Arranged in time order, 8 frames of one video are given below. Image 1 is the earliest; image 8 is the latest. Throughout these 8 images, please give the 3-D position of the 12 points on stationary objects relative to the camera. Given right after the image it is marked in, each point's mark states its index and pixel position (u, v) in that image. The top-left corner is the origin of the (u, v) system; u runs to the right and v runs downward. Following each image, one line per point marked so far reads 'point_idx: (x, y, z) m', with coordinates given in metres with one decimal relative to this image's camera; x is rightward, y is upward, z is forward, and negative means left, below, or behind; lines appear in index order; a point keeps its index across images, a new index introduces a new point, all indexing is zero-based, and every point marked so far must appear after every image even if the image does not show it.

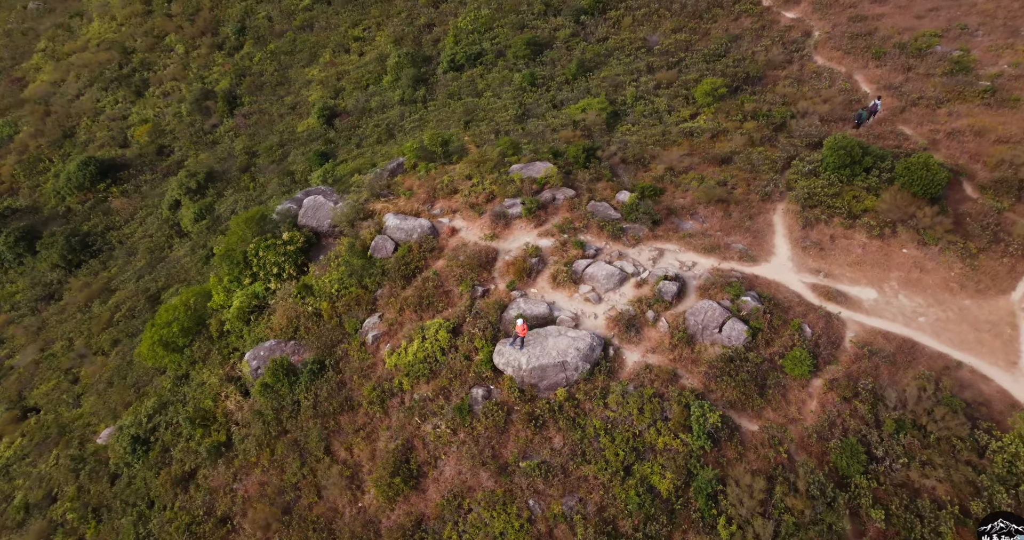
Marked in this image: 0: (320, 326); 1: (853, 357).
0: (-5.7, -1.7, +15.0) m
1: (+10.6, -2.7, +15.4) m
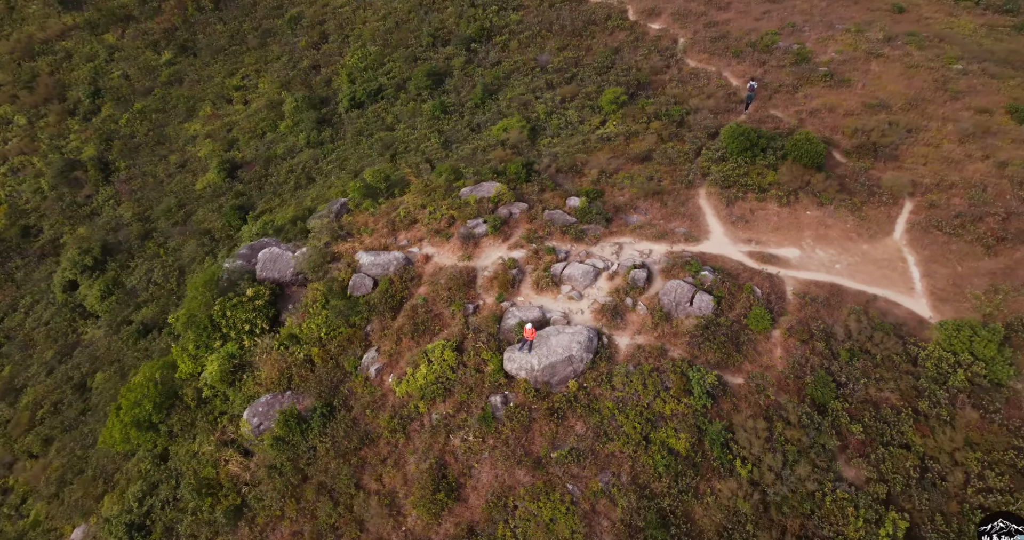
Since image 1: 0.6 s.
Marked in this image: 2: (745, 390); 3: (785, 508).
0: (-5.7, -3.0, +14.5) m
1: (+10.2, -1.3, +17.6) m
2: (+7.9, -4.0, +15.3) m
3: (+8.4, -6.2, +13.6) m
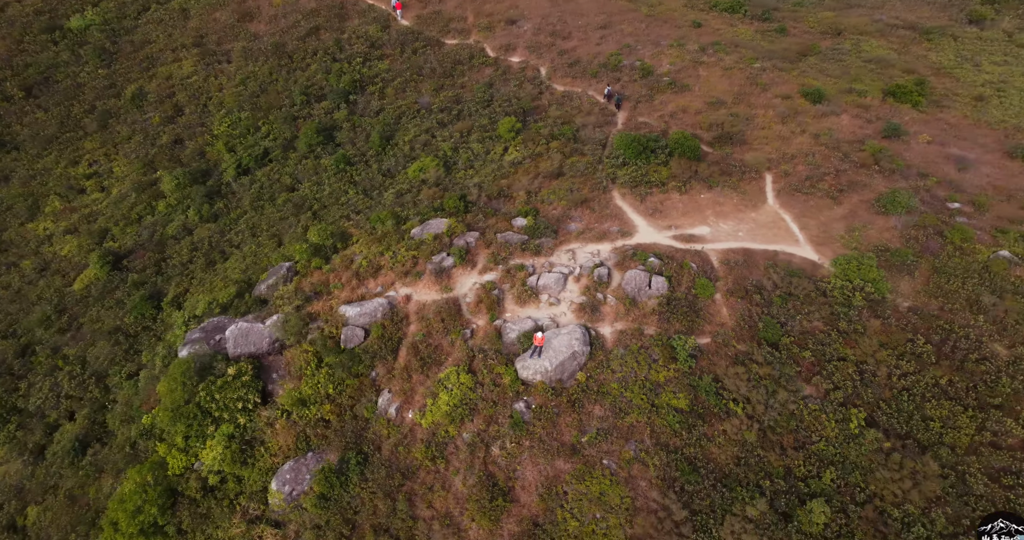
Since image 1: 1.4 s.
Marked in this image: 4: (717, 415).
0: (-5.2, -4.7, +14.2) m
1: (+9.0, 0.0, +20.7) m
2: (+7.9, -2.9, +17.8) m
3: (+9.1, -4.9, +16.1) m
4: (+7.1, -4.9, +15.5) m
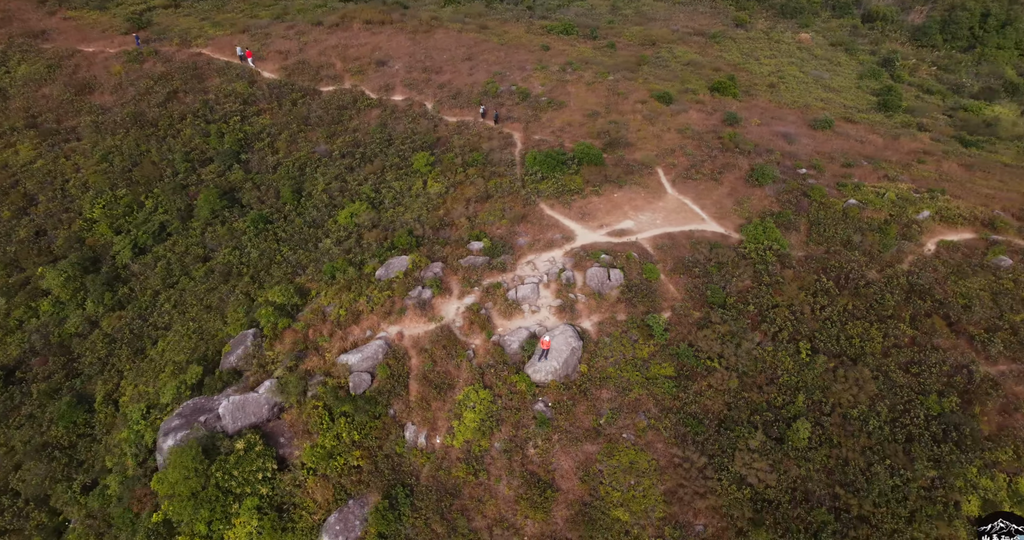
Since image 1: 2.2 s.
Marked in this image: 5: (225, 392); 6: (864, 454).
0: (-4.3, -6.0, +14.1) m
1: (+7.3, +0.8, +23.4) m
2: (+7.3, -2.1, +20.3) m
3: (+9.2, -3.6, +18.8) m
4: (+7.4, -3.9, +17.9) m
5: (-10.0, -4.3, +16.7) m
6: (+12.7, -6.5, +16.8) m
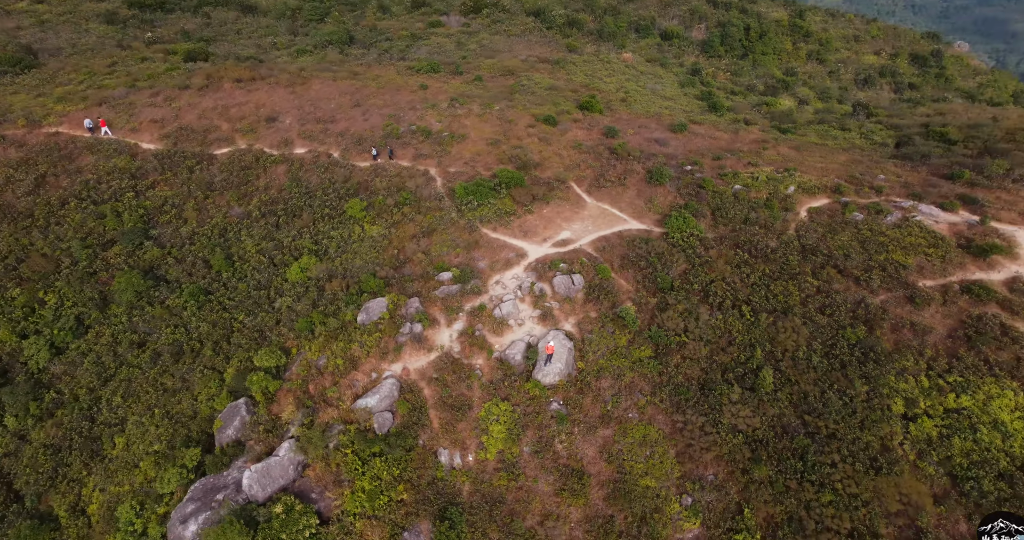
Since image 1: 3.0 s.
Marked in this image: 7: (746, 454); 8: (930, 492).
0: (-3.1, -7.2, +14.5) m
1: (+5.3, +0.8, +26.1) m
2: (+6.3, -1.7, +22.9) m
3: (+8.7, -2.8, +21.7) m
4: (+7.2, -3.4, +20.4) m
5: (-9.4, -6.7, +16.0) m
6: (+13.0, -4.9, +20.3) m
7: (+9.3, -7.2, +18.8) m
8: (+15.6, -8.3, +17.8) m
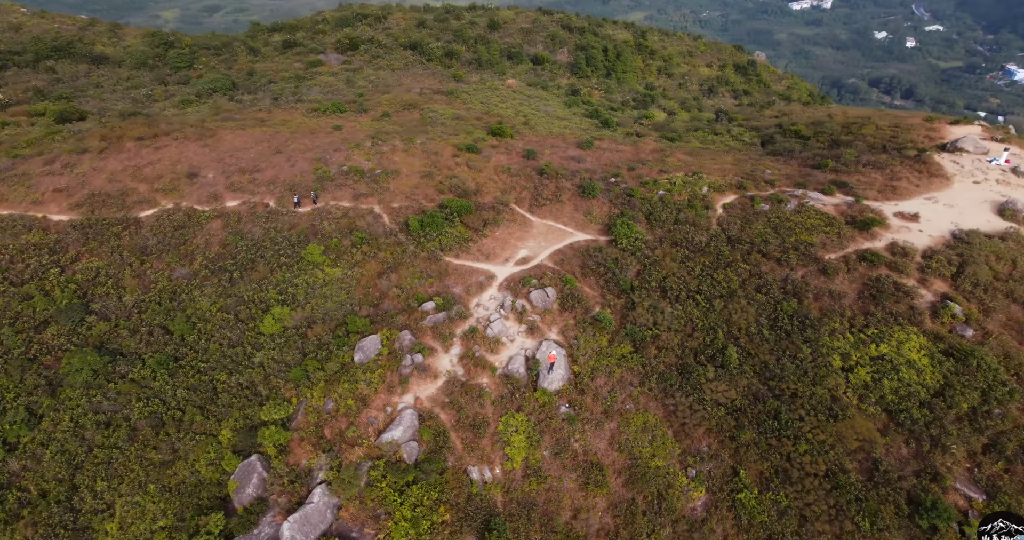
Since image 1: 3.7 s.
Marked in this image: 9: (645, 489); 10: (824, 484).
0: (-1.9, -8.0, +14.9) m
1: (+3.5, +0.2, +28.0) m
2: (+5.3, -2.0, +24.9) m
3: (+8.0, -2.6, +24.0) m
4: (+6.8, -3.3, +22.5) m
5: (-8.3, -8.5, +15.5) m
6: (+12.7, -4.0, +23.2) m
7: (+9.6, -6.7, +21.0) m
8: (+16.1, -6.9, +21.0) m
9: (+5.4, -8.5, +18.5) m
10: (+12.7, -8.8, +19.3) m
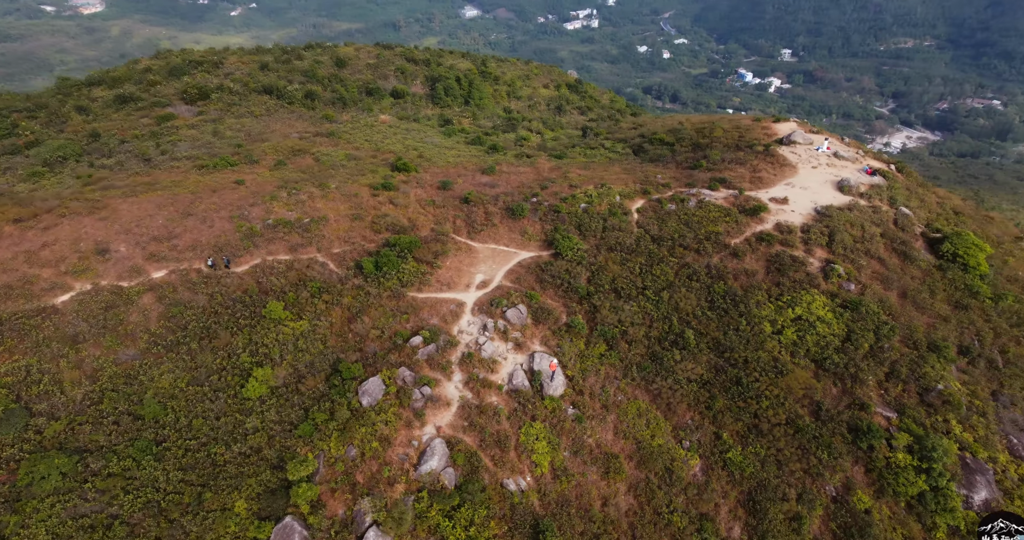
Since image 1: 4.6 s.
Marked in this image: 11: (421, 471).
0: (-0.3, -8.9, +16.0) m
1: (+1.4, -0.8, +30.1) m
2: (+4.0, -2.5, +27.3) m
3: (+6.9, -2.7, +26.9) m
4: (+6.1, -3.5, +25.2) m
5: (-6.6, -10.4, +15.4) m
6: (+11.8, -3.3, +26.9) m
7: (+9.6, -6.3, +24.1) m
8: (+15.9, -5.5, +25.2) m
9: (+6.2, -8.6, +20.8) m
10: (+13.2, -7.7, +22.9) m
11: (-3.9, -7.6, +17.1) m
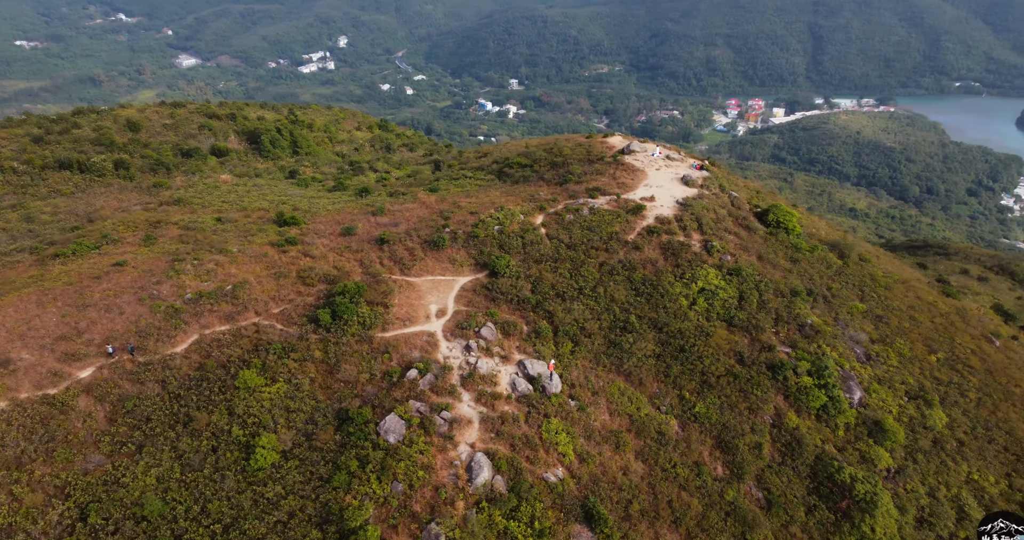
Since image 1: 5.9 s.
0: (+1.6, -9.6, +18.4) m
1: (-1.0, -2.2, +32.8) m
2: (+2.4, -3.2, +30.5) m
3: (+5.3, -2.8, +30.7) m
4: (+5.0, -3.6, +28.8) m
5: (-4.1, -12.1, +16.5) m
6: (+10.1, -2.5, +31.6) m
7: (+9.1, -5.7, +28.4) m
8: (+14.8, -3.8, +30.7) m
9: (+6.9, -8.3, +24.4) m
10: (+13.1, -6.4, +27.9) m
11: (-2.3, -9.0, +18.8) m
